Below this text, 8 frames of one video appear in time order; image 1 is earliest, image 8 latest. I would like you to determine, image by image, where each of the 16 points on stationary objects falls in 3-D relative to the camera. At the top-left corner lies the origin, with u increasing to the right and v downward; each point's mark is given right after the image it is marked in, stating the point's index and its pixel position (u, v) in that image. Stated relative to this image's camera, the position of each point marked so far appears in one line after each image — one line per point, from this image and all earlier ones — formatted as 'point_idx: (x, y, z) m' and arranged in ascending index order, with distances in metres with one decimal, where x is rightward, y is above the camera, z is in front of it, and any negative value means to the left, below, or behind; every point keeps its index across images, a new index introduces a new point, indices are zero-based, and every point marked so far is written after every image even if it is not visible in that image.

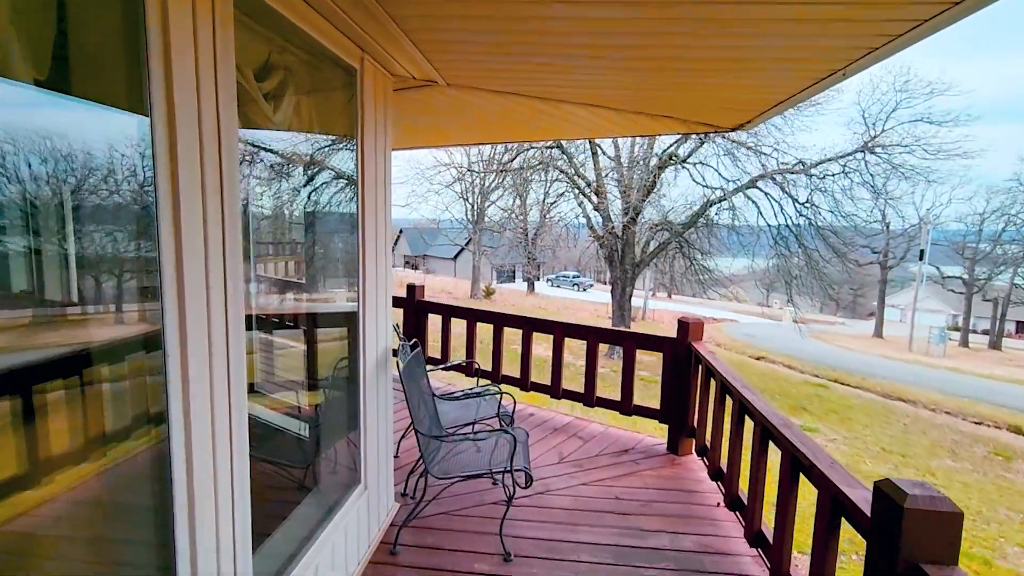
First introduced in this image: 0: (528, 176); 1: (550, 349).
0: (+0.3, +2.4, +11.5) m
1: (+1.0, -1.5, +11.5) m
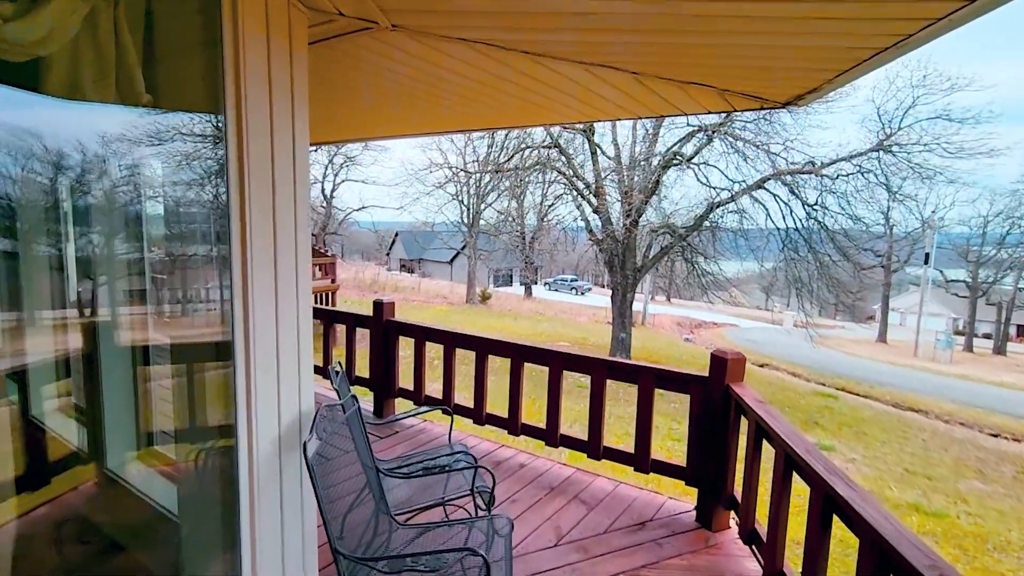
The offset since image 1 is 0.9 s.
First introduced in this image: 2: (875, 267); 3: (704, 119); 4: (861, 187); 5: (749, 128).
0: (+0.2, +2.2, +11.0) m
1: (+0.9, -1.6, +10.9) m
2: (+5.8, +0.6, +9.4) m
3: (+3.8, +3.2, +9.9) m
4: (+5.7, +1.7, +9.0) m
5: (+4.4, +2.9, +9.6) m
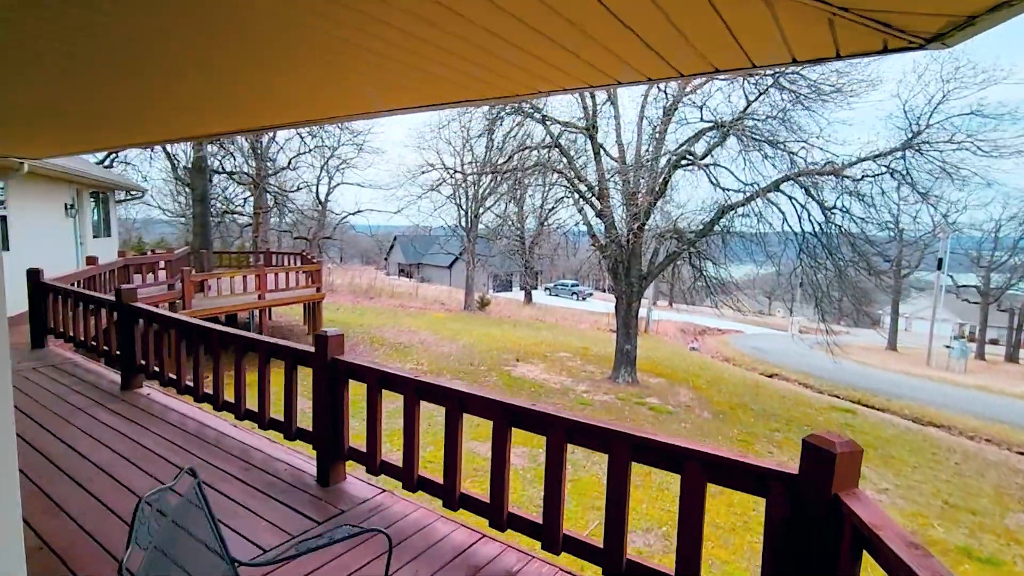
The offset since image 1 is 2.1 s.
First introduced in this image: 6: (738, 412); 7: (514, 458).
0: (+0.2, +2.1, +10.3) m
1: (+0.8, -1.8, +10.2) m
2: (+5.7, +0.4, +8.7) m
3: (+3.8, +3.0, +9.3) m
4: (+5.7, +1.5, +8.3) m
5: (+4.4, +2.7, +8.9) m
6: (+4.0, -2.2, +9.5) m
7: (0.0, -1.9, +6.2) m
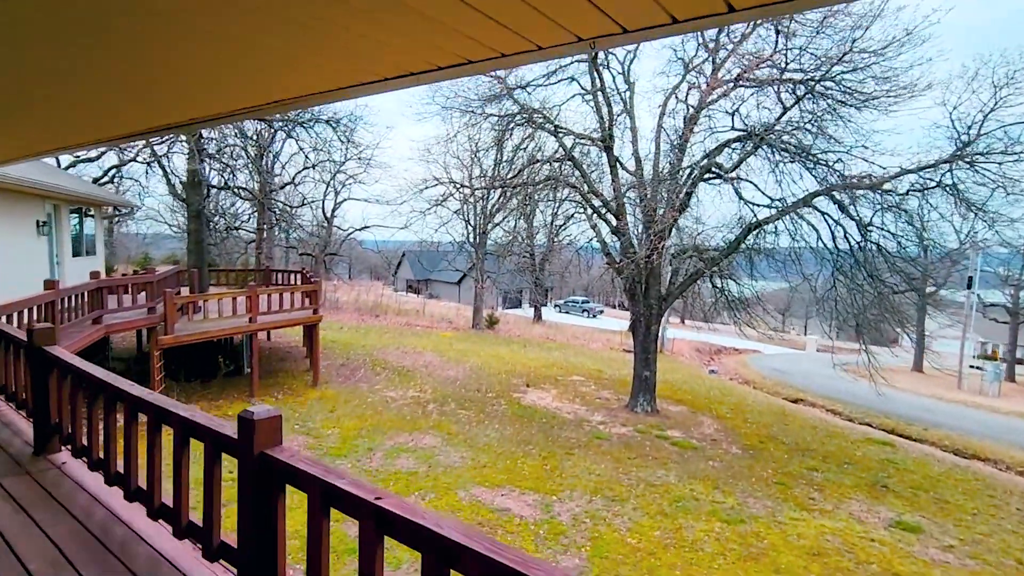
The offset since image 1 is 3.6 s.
0: (+0.4, +1.7, +9.7) m
1: (+1.0, -2.2, +9.5) m
2: (+5.9, +0.1, +7.9) m
3: (+4.0, +2.7, +8.6) m
4: (+5.8, +1.2, +7.6) m
5: (+4.5, +2.4, +8.2) m
6: (+4.1, -2.6, +8.7) m
7: (+0.1, -2.2, +5.4) m
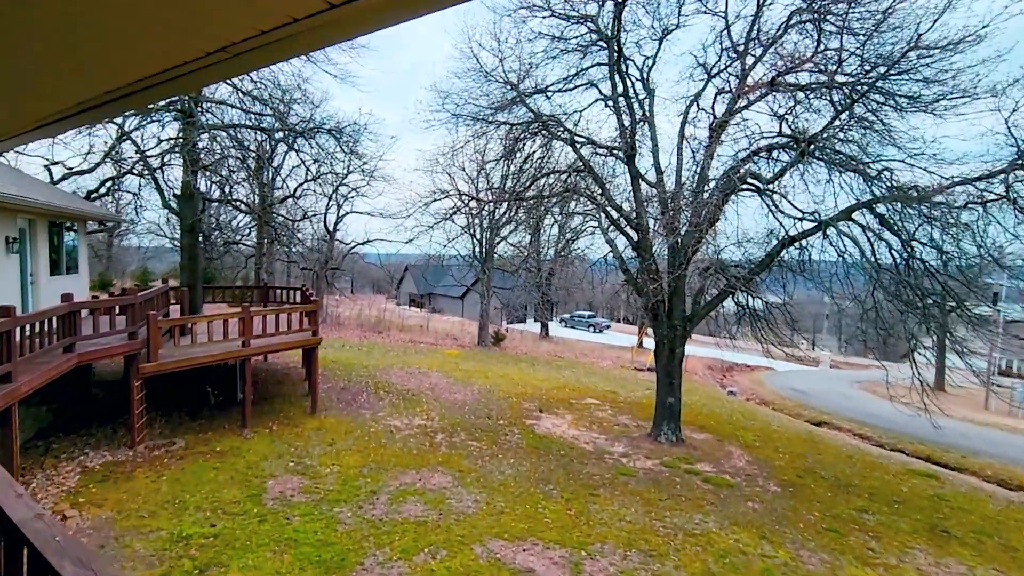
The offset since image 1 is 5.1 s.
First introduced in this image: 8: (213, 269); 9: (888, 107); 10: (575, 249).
0: (+0.6, +1.4, +9.1) m
1: (+1.2, -2.5, +8.8) m
2: (+6.1, -0.2, +7.2) m
3: (+4.2, +2.4, +8.0) m
4: (+6.0, +0.9, +6.9) m
5: (+4.8, +2.1, +7.6) m
6: (+4.4, -2.9, +8.0) m
7: (+0.3, -2.4, +4.7) m
8: (-9.4, +0.6, +17.0) m
9: (+5.2, +2.5, +7.5) m
10: (+1.1, +0.7, +9.4) m
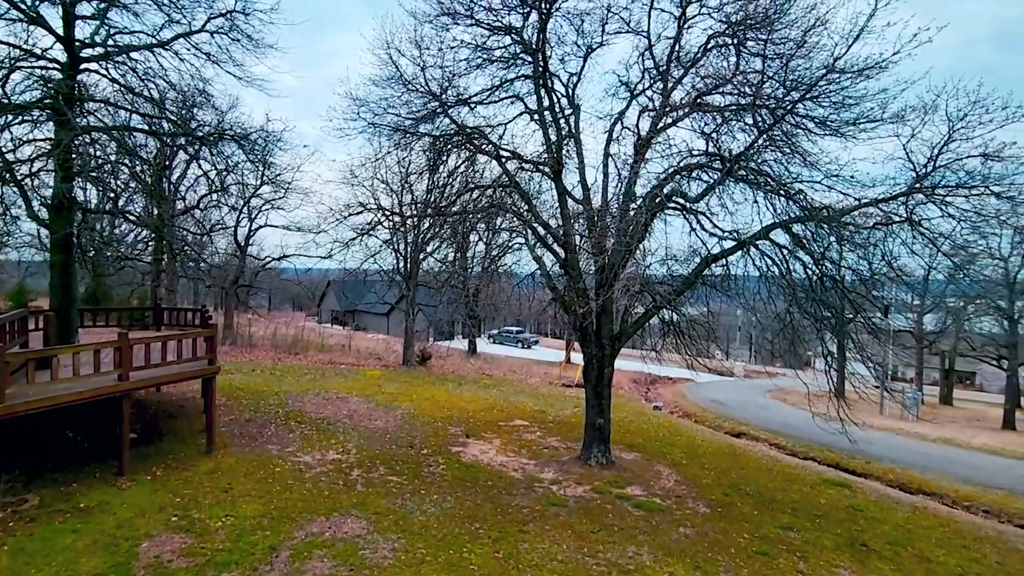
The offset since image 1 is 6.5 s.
0: (-0.6, +1.0, +8.7) m
1: (+0.1, -2.8, +8.3) m
2: (+5.1, -0.5, +7.5) m
3: (+3.1, +2.1, +8.1) m
4: (+5.1, +0.7, +7.2) m
5: (+3.7, +1.8, +7.8) m
6: (+3.3, -3.1, +8.0) m
7: (-0.3, -2.6, +4.2) m
8: (-11.5, 0.0, +15.2) m
9: (+4.1, +2.2, +7.7) m
10: (-0.1, +0.4, +9.1) m
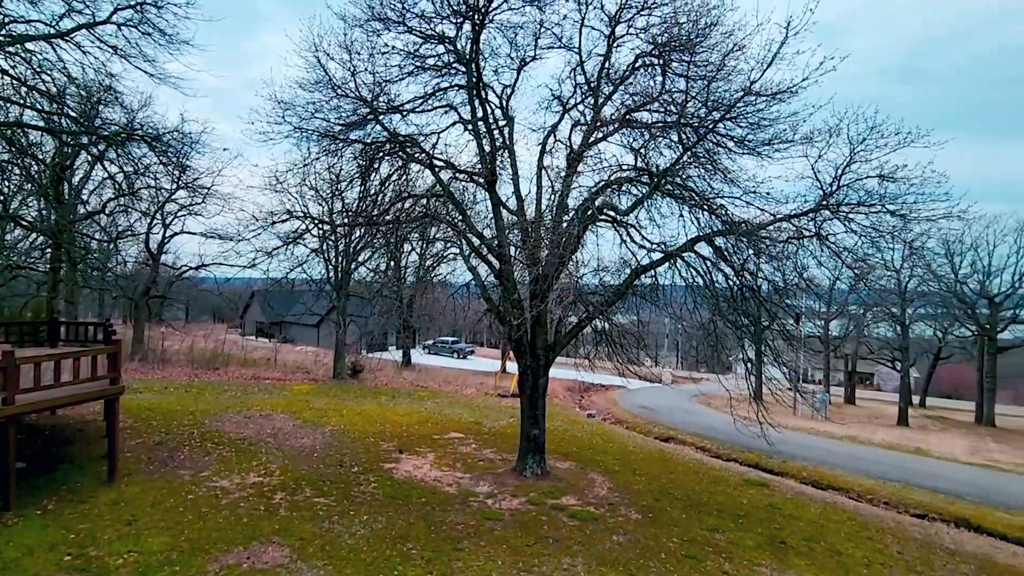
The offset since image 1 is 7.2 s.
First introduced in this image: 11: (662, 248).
0: (-1.7, +0.9, +8.5) m
1: (-0.9, -3.0, +8.2) m
2: (+4.2, -0.6, +8.0) m
3: (+2.1, +1.9, +8.4) m
4: (+4.2, +0.5, +7.7) m
5: (+2.7, +1.7, +8.1) m
6: (+2.3, -3.3, +8.2) m
7: (-0.8, -2.7, +4.0) m
8: (-13.3, -0.3, +13.7) m
9: (+3.2, +2.1, +8.1) m
10: (-1.2, +0.2, +8.9) m
11: (+2.3, +0.6, +8.2) m
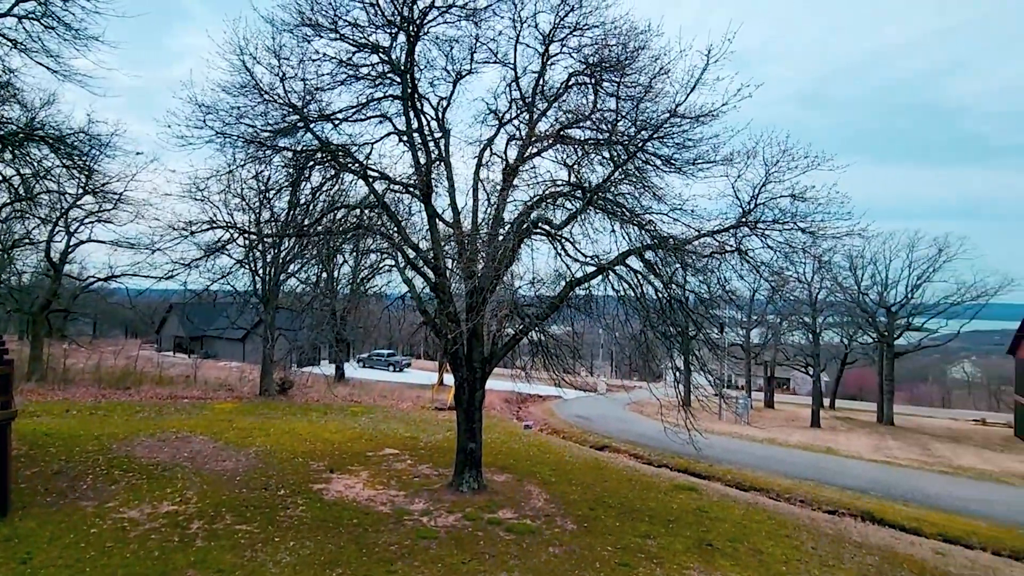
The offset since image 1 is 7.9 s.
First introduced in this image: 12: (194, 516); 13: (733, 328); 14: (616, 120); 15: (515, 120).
0: (-2.7, +0.7, +8.2) m
1: (-1.9, -3.2, +7.9) m
2: (+3.2, -0.8, +8.4) m
3: (+1.1, +1.7, +8.6) m
4: (+3.2, +0.3, +8.1) m
5: (+1.7, +1.5, +8.4) m
6: (+1.4, -3.5, +8.3) m
7: (-1.2, -2.8, +3.9) m
8: (-14.8, -0.6, +12.0) m
9: (+2.2, +1.9, +8.5) m
10: (-2.3, 0.0, +8.7) m
11: (+1.3, +0.4, +8.4) m
12: (-4.0, -2.9, +6.8) m
13: (+3.6, -0.7, +8.9) m
14: (+1.6, +2.7, +8.6) m
15: (0.0, +2.8, +8.9) m
